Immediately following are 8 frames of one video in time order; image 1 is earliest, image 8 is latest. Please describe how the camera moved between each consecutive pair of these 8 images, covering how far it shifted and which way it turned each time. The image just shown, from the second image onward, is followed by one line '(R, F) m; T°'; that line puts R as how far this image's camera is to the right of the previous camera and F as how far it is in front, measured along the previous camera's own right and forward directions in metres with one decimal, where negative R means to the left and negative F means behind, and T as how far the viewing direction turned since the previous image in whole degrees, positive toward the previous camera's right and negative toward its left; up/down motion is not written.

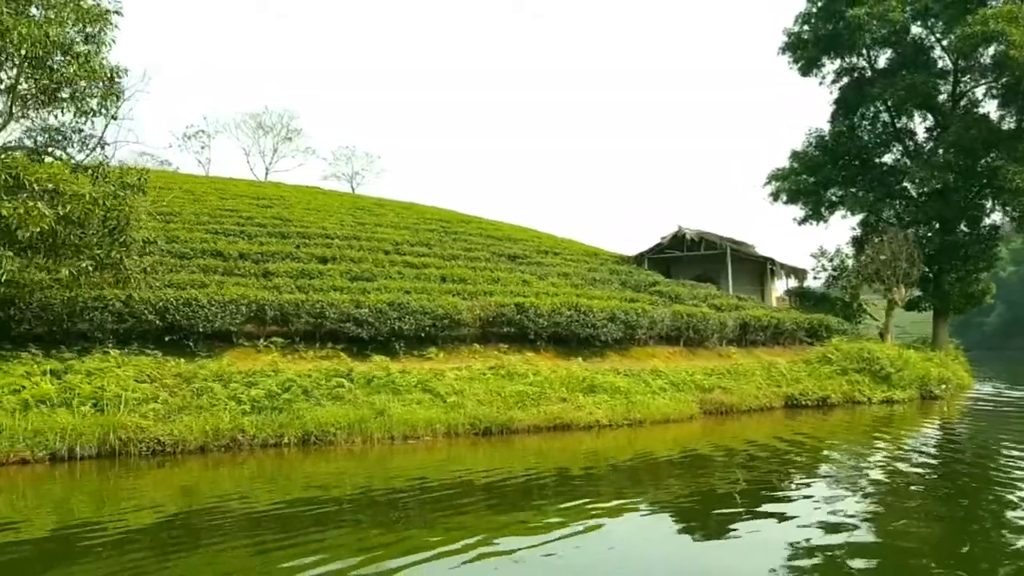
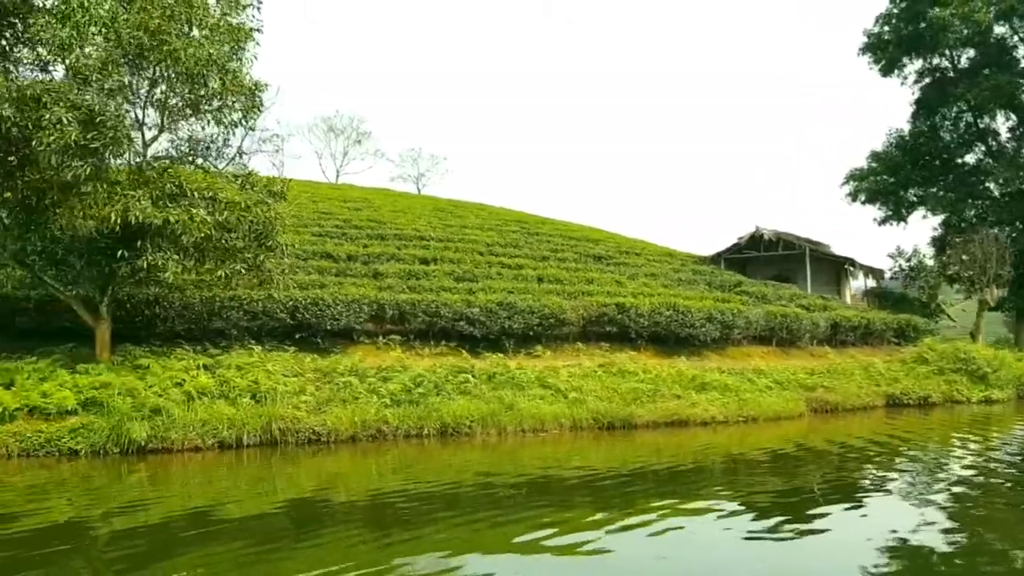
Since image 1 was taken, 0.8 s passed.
(-1.3, -0.8) m; -3°
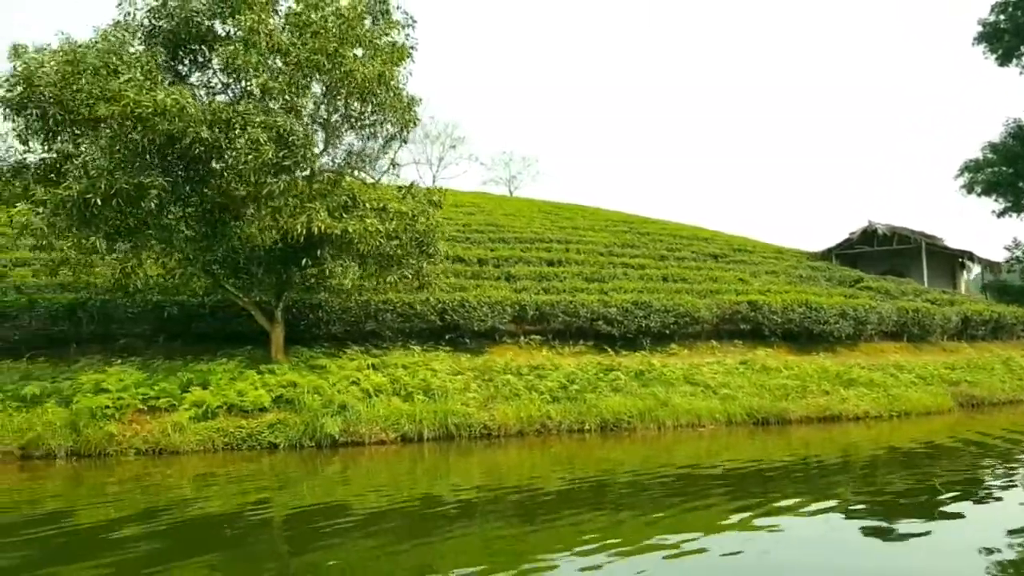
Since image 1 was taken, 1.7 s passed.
(-1.3, -0.7) m; -5°
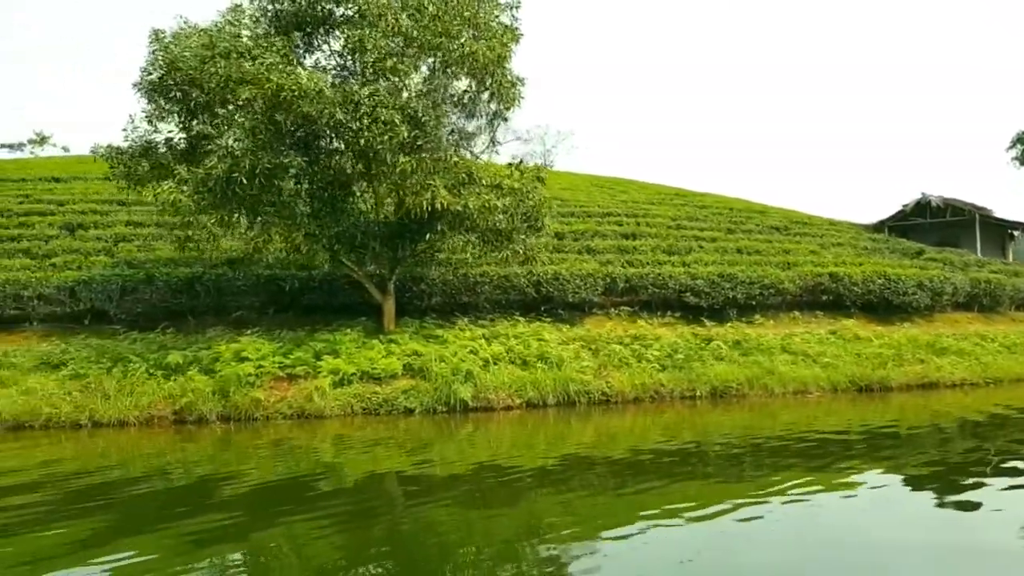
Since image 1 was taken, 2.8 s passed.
(-1.8, -0.7) m; -1°
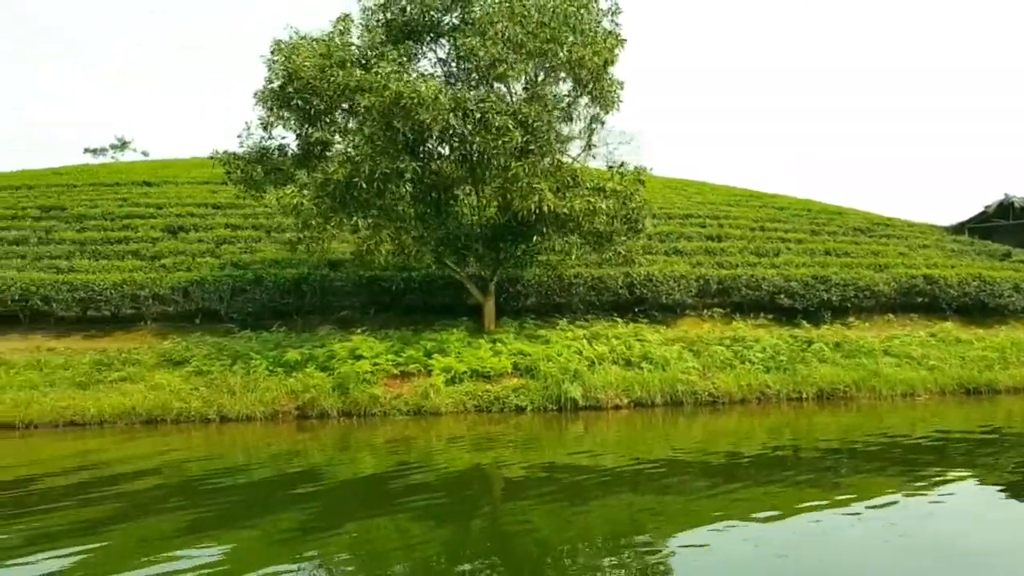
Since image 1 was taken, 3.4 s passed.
(-1.0, -0.4) m; -3°
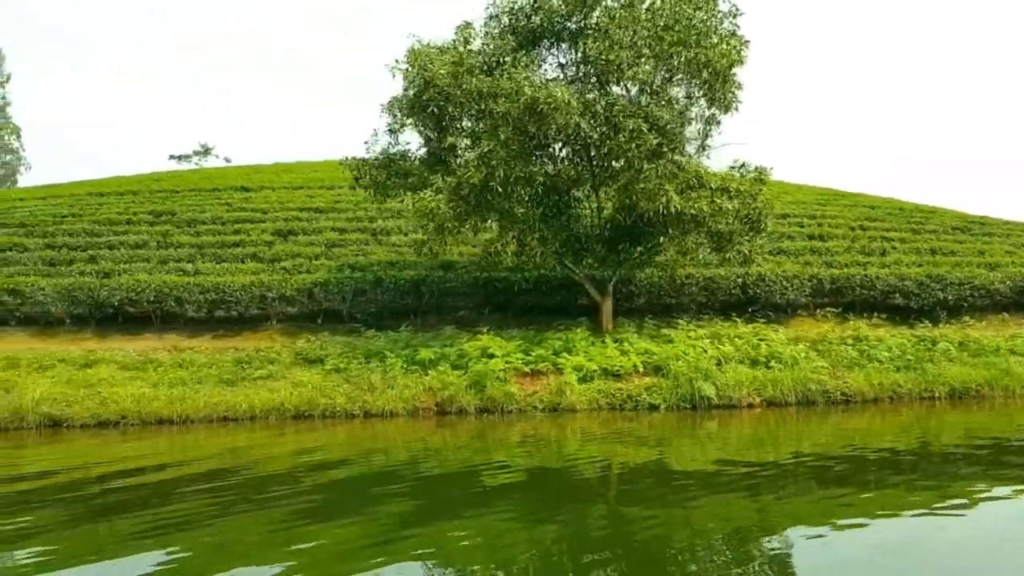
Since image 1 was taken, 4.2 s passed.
(-1.4, -0.4) m; -3°
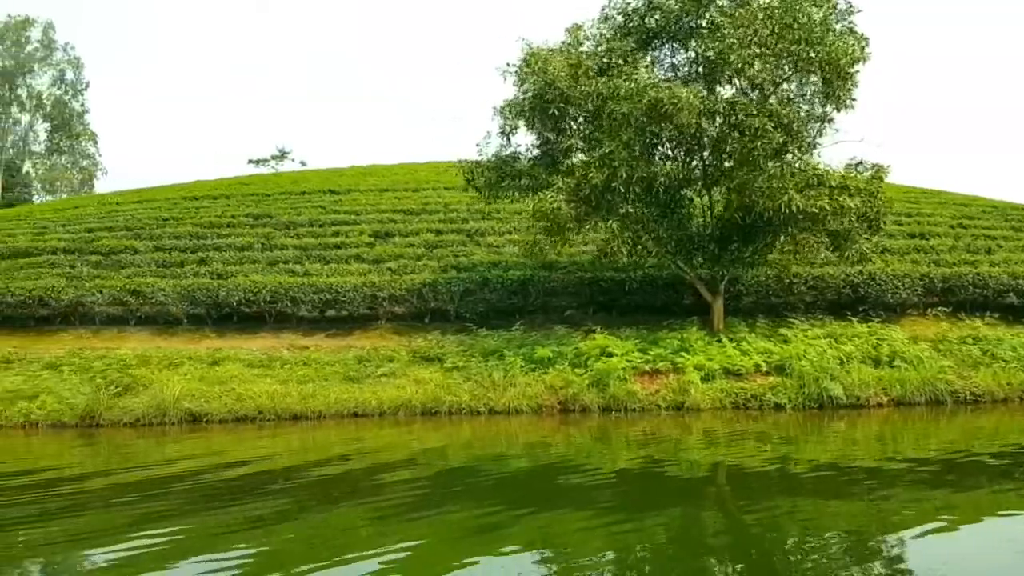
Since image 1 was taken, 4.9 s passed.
(-1.2, -0.2) m; -3°
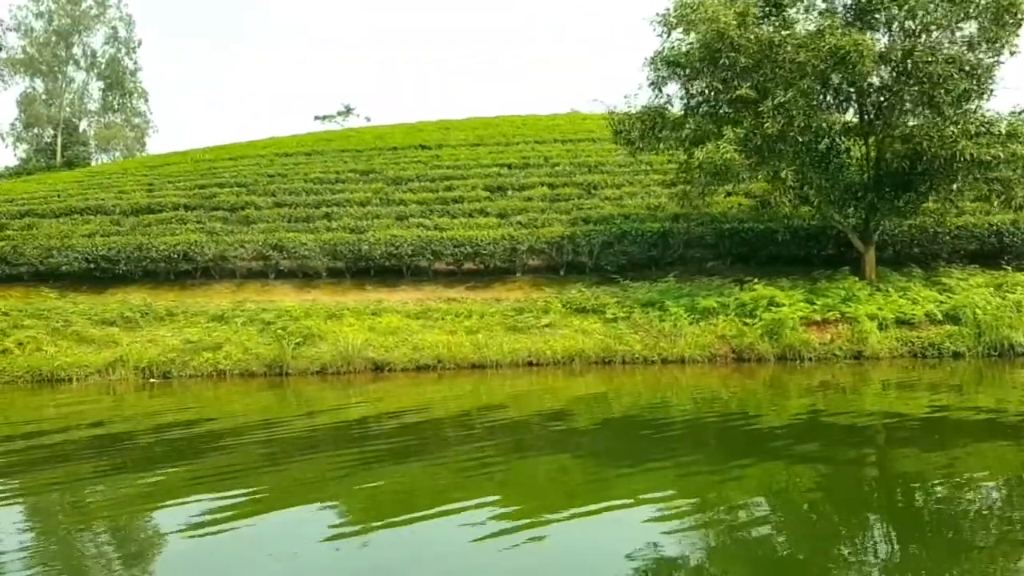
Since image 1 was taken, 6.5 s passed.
(-2.6, -0.2) m; -2°
